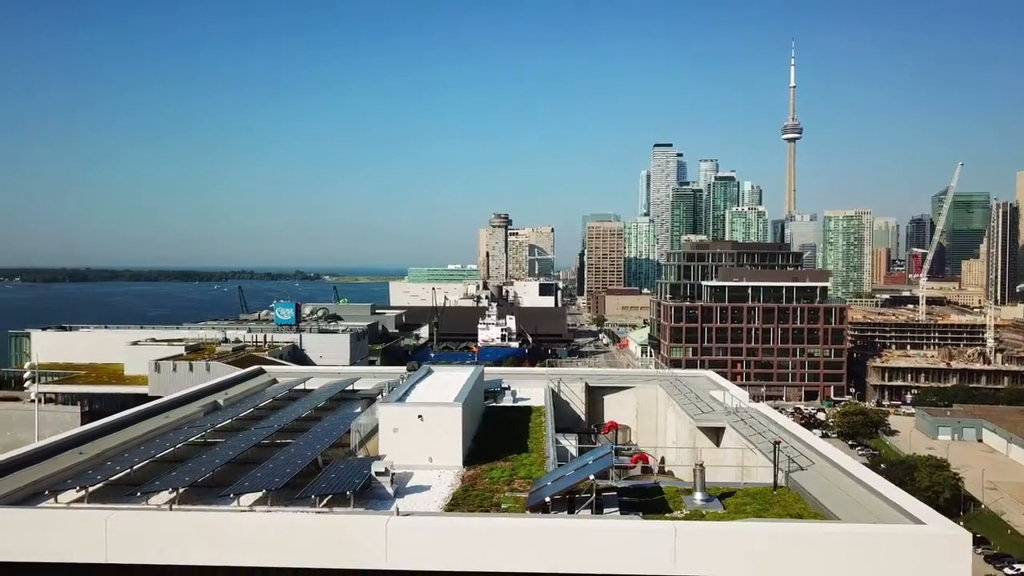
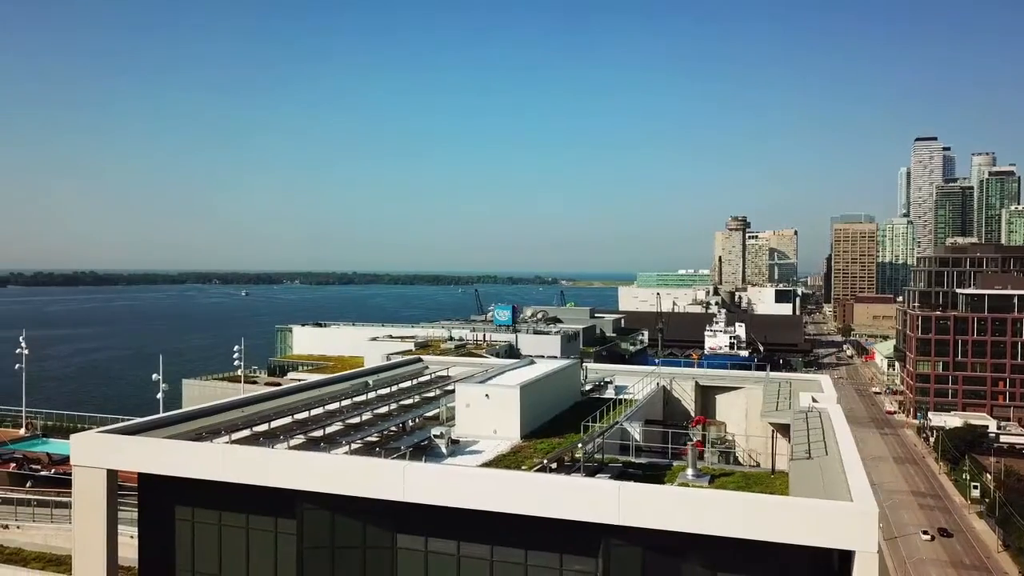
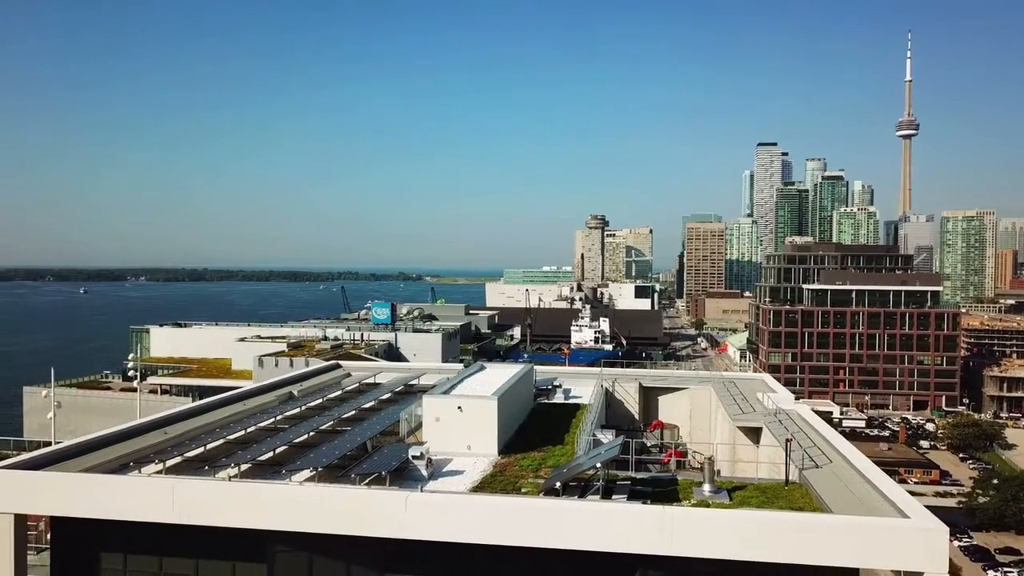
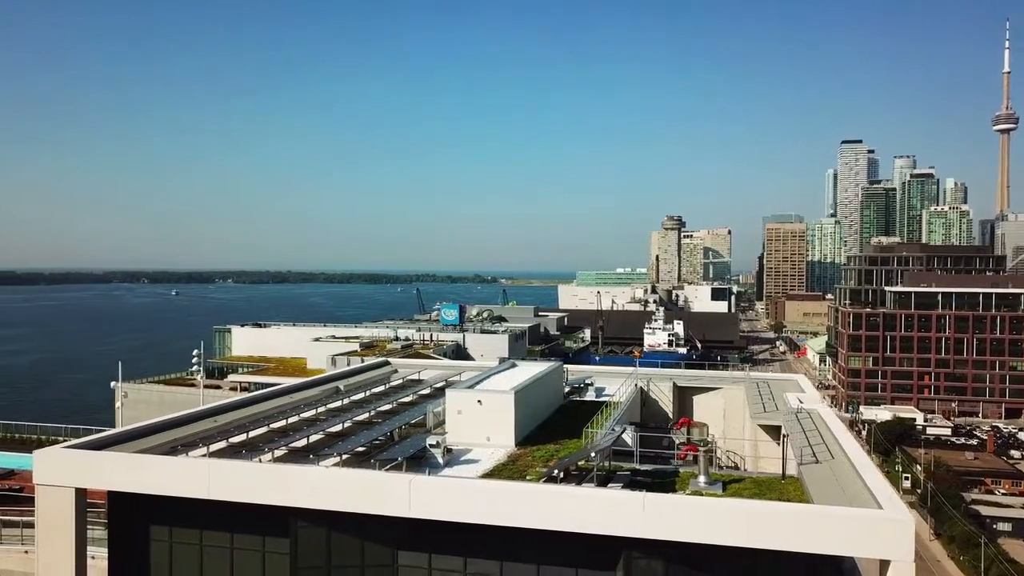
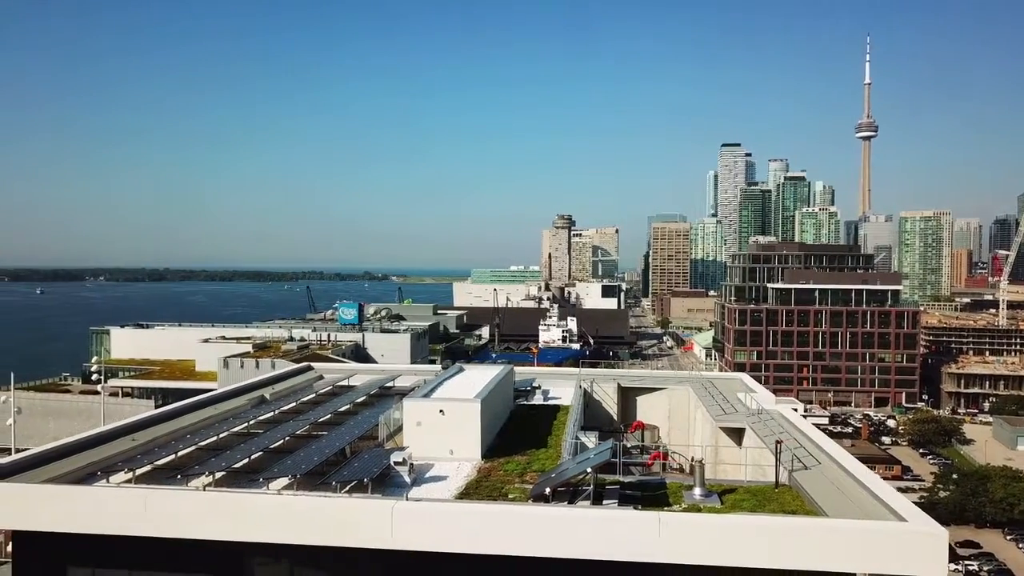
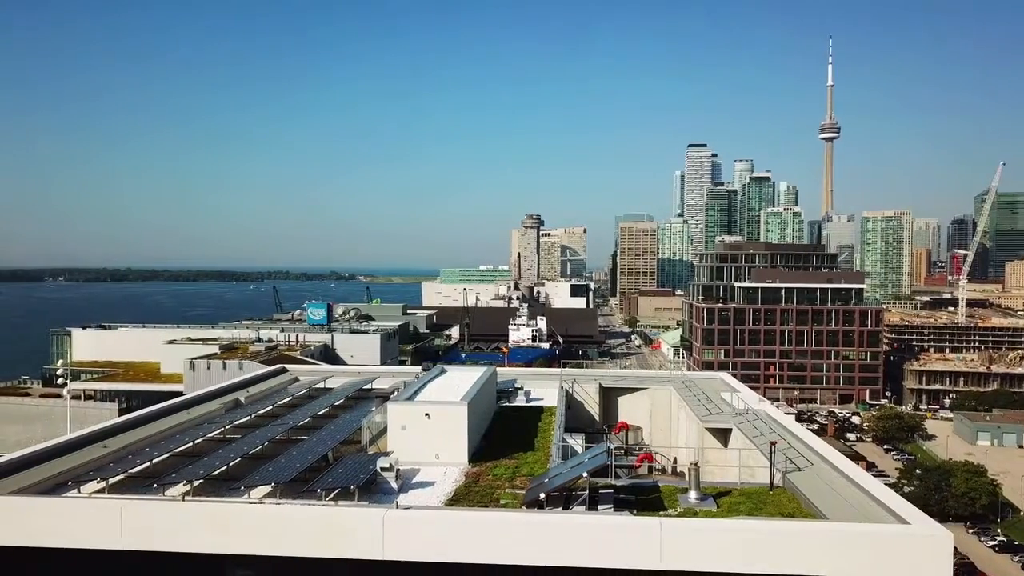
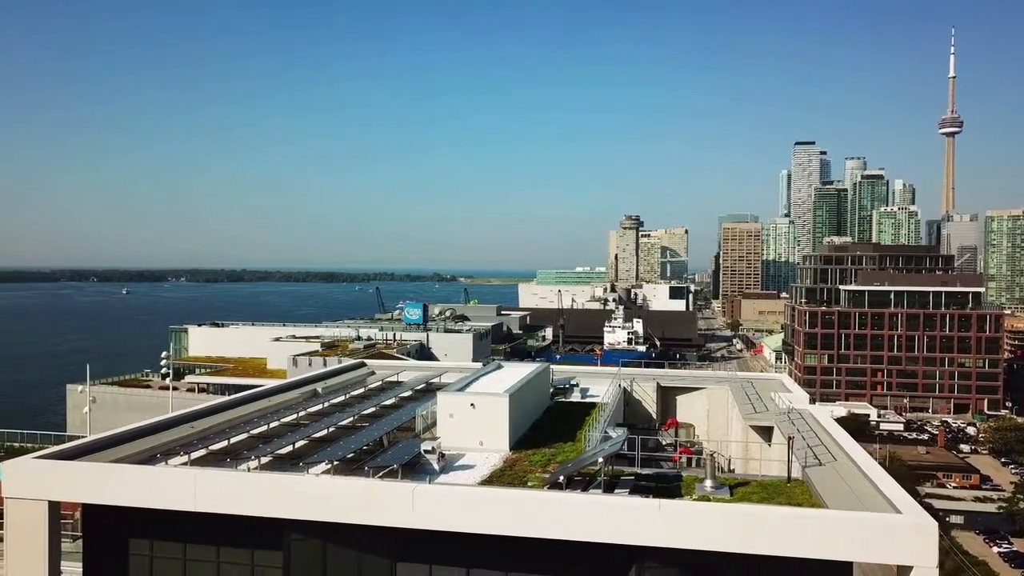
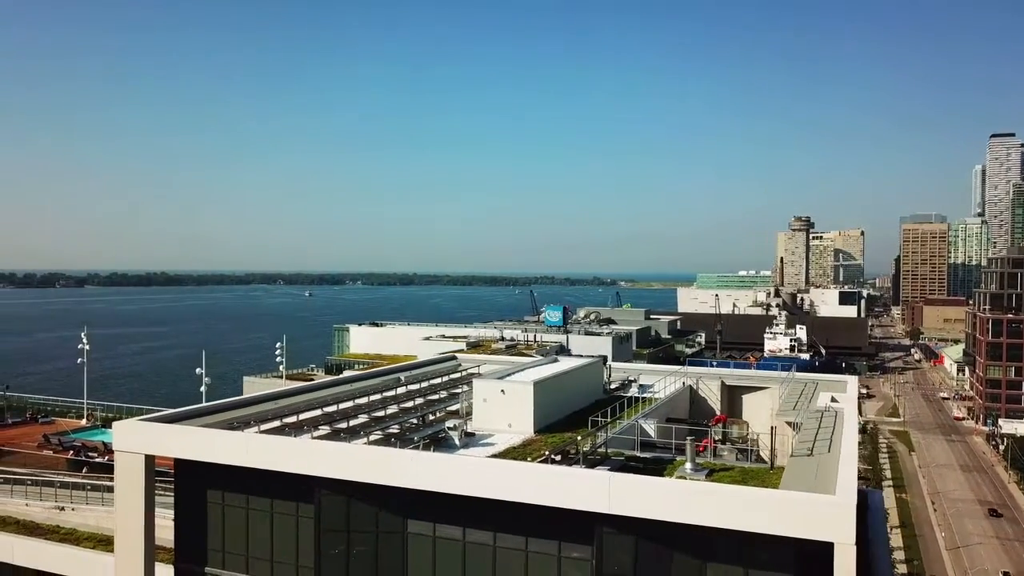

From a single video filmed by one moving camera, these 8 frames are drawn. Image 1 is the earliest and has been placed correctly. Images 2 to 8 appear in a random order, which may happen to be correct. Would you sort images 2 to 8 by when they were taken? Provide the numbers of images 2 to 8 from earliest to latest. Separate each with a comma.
6, 5, 3, 7, 4, 2, 8
